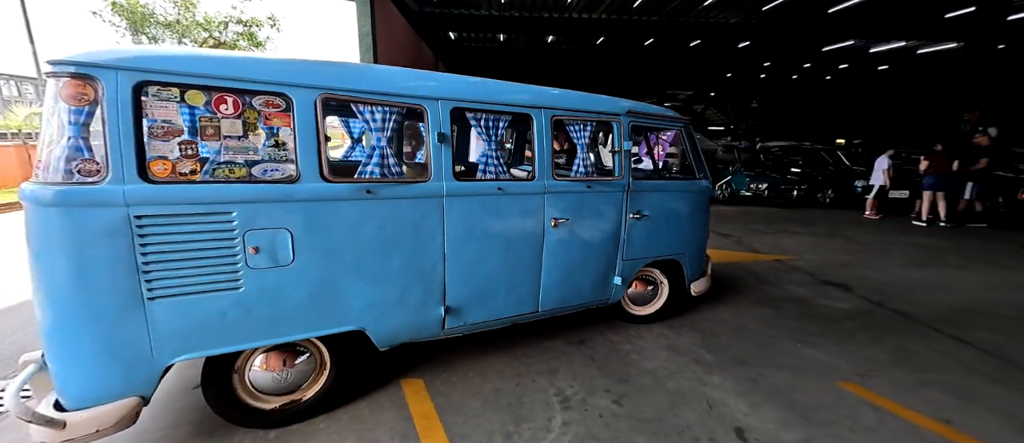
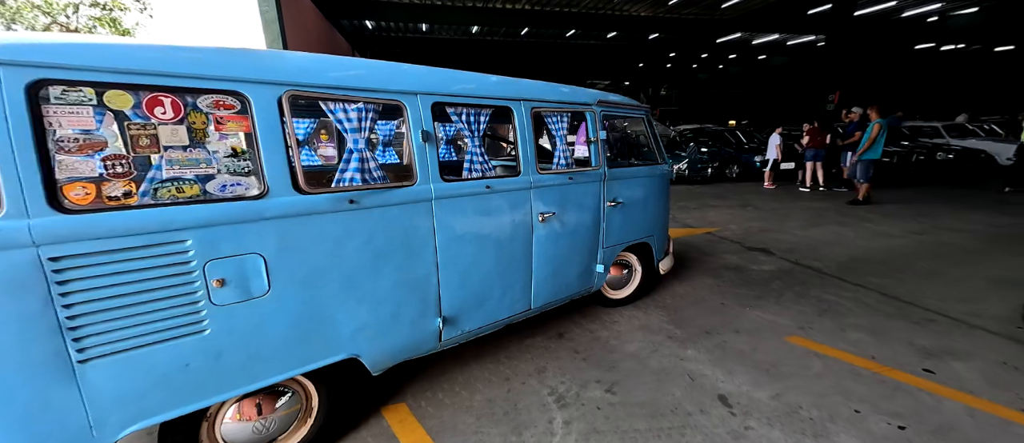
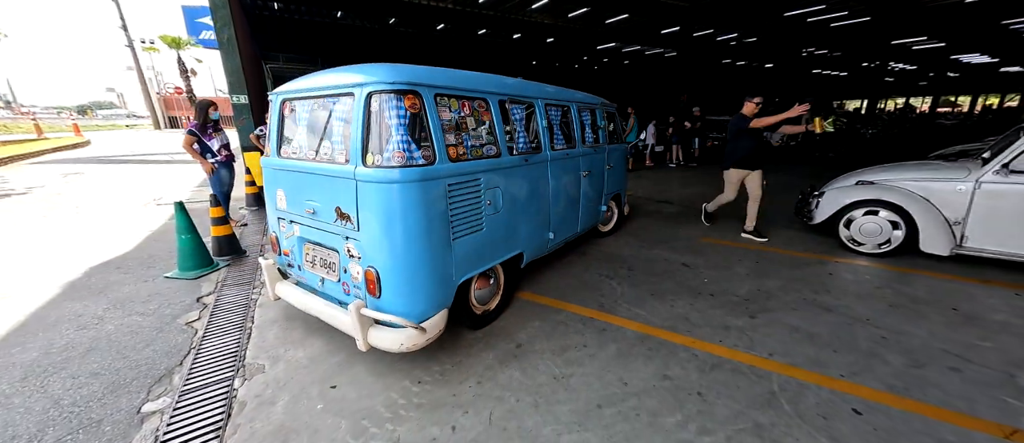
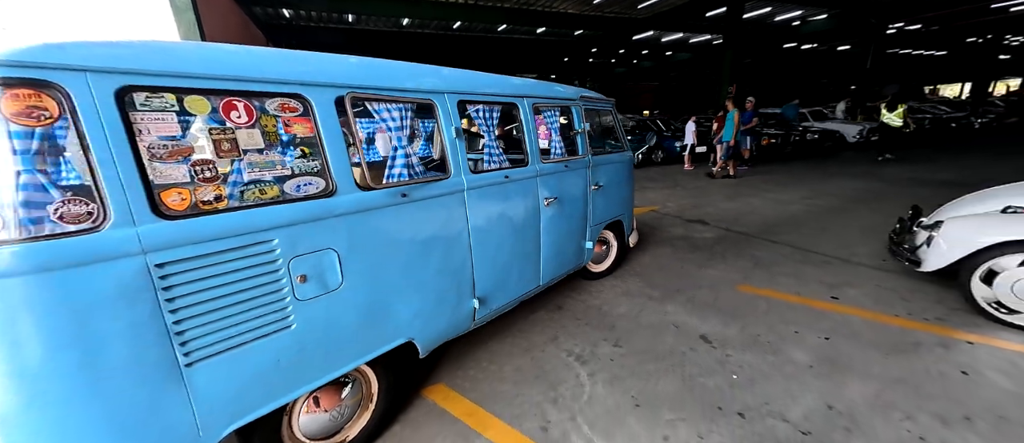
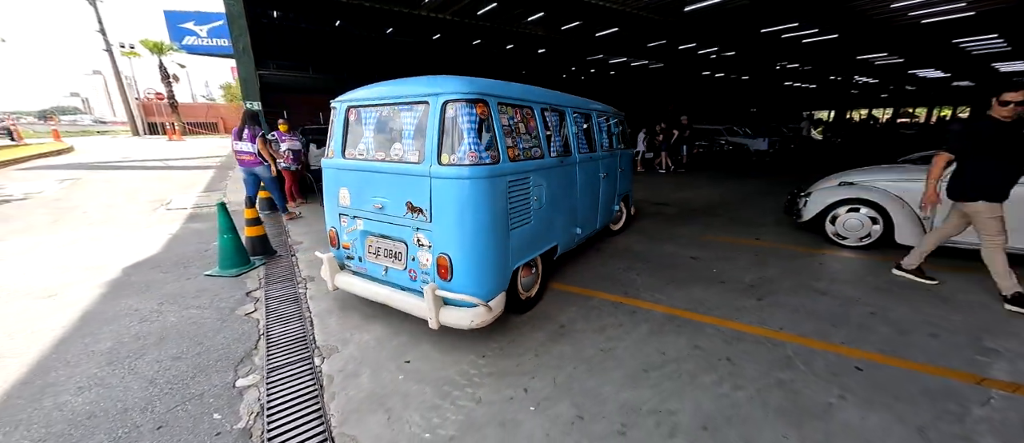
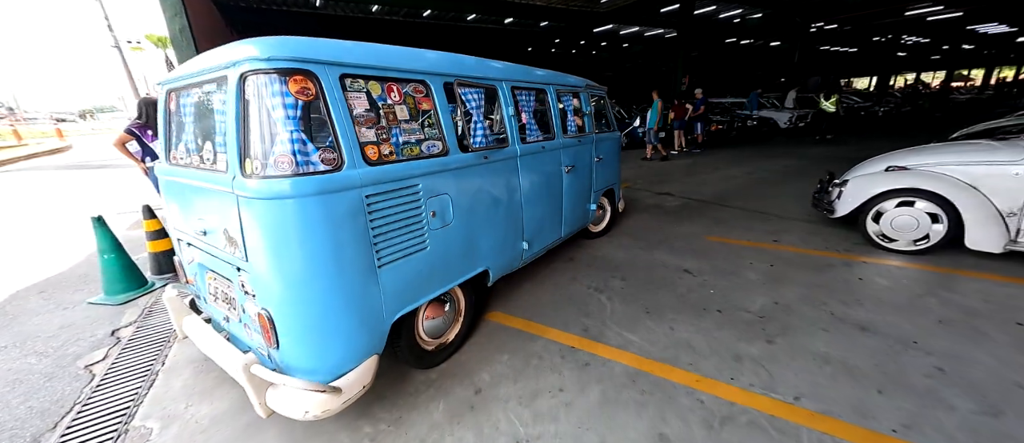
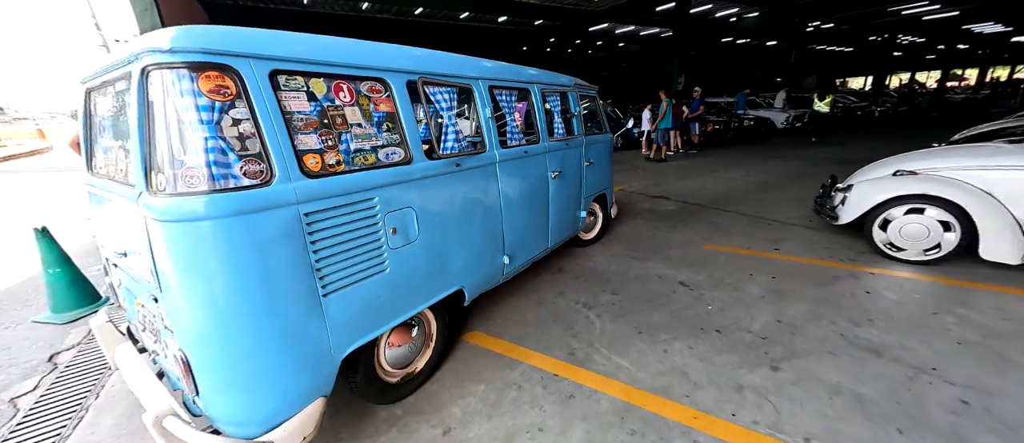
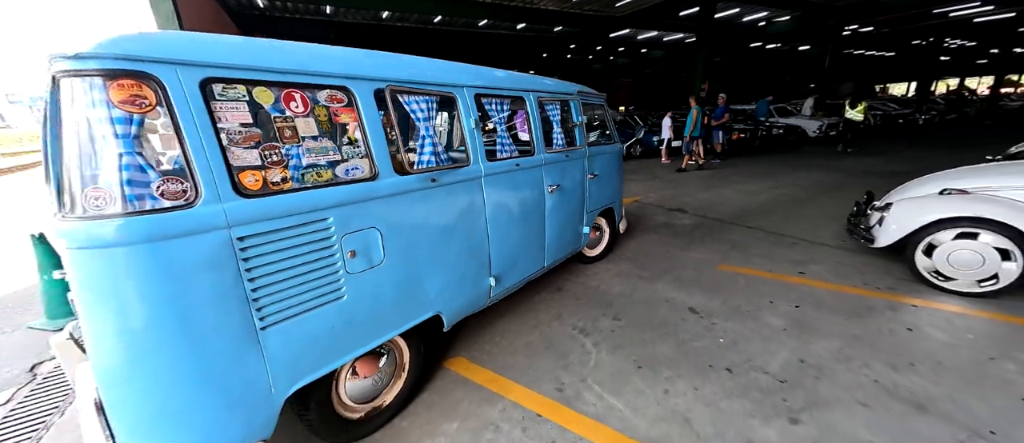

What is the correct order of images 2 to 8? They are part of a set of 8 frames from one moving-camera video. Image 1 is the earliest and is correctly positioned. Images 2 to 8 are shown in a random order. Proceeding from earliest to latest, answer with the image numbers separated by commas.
2, 4, 8, 7, 6, 3, 5
